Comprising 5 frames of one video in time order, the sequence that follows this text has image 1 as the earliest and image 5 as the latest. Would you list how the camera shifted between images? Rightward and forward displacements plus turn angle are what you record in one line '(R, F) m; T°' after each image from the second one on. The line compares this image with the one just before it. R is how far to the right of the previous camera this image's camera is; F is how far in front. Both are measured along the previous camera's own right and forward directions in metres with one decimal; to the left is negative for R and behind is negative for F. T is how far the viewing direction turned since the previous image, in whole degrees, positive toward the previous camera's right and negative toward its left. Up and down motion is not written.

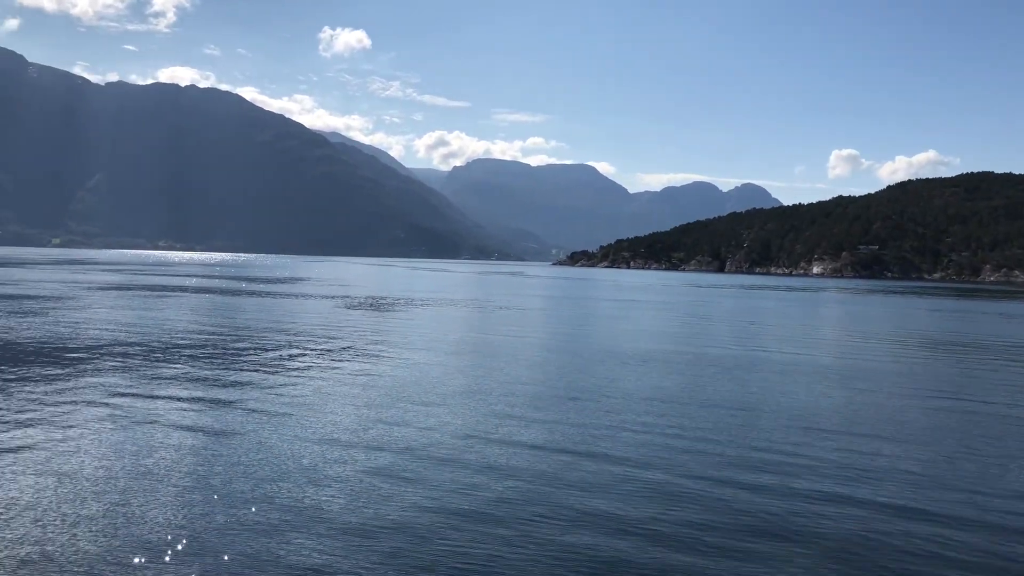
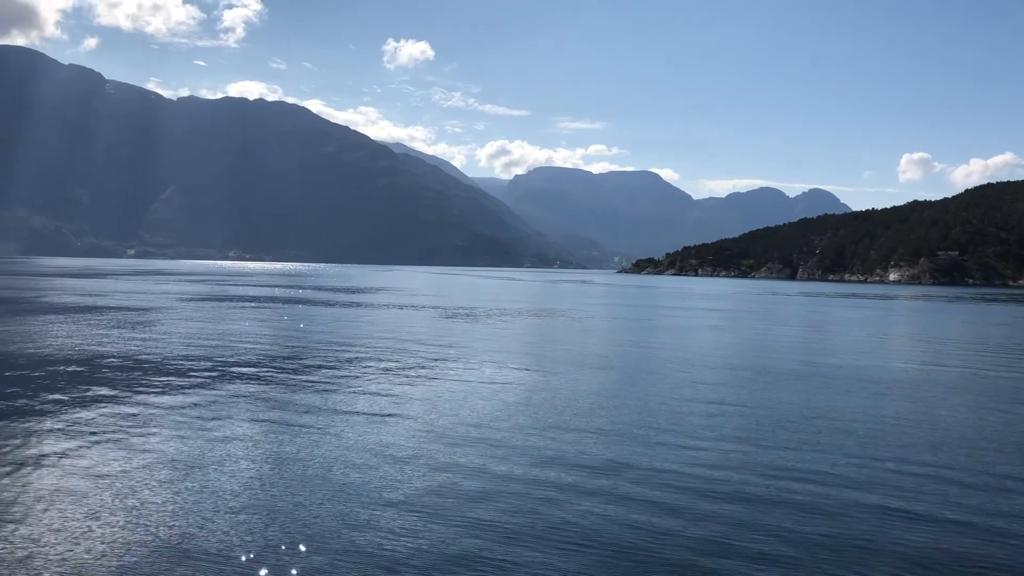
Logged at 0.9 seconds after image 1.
(-2.5, +0.6) m; -4°
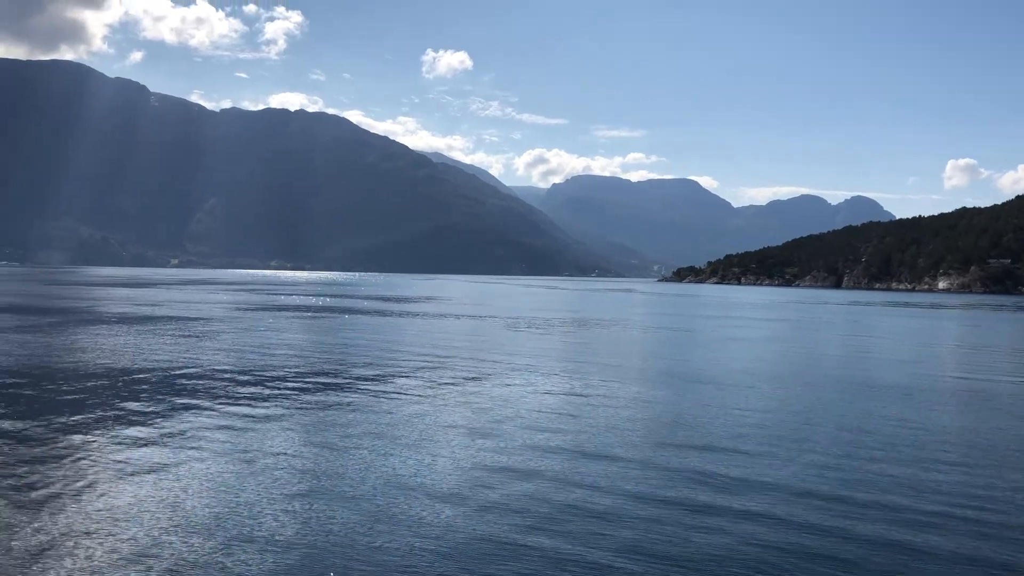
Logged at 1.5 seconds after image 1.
(-1.7, +0.4) m; -2°
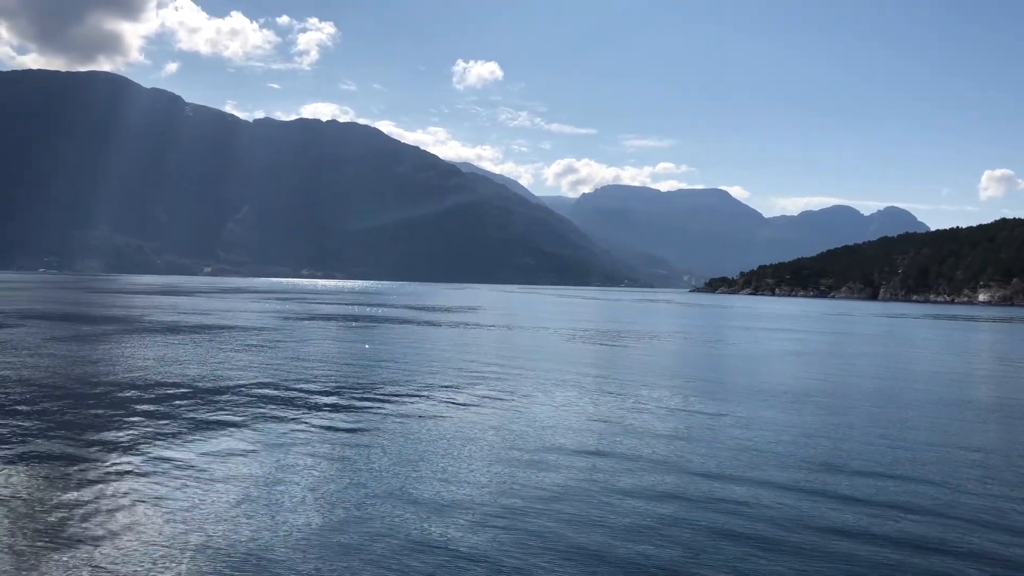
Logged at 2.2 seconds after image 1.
(-1.9, +0.1) m; -1°
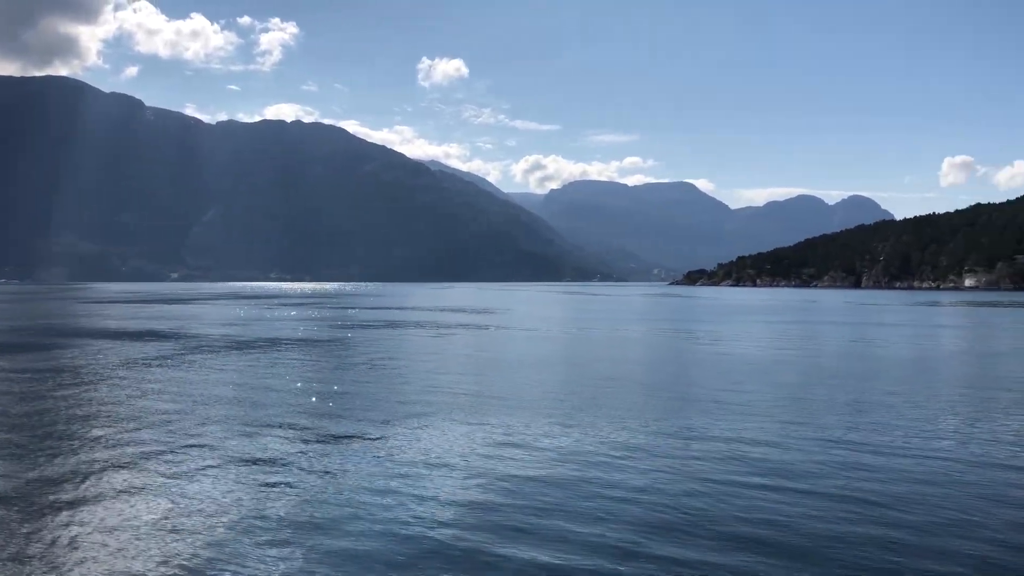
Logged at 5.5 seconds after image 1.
(-3.8, -0.7) m; +4°
